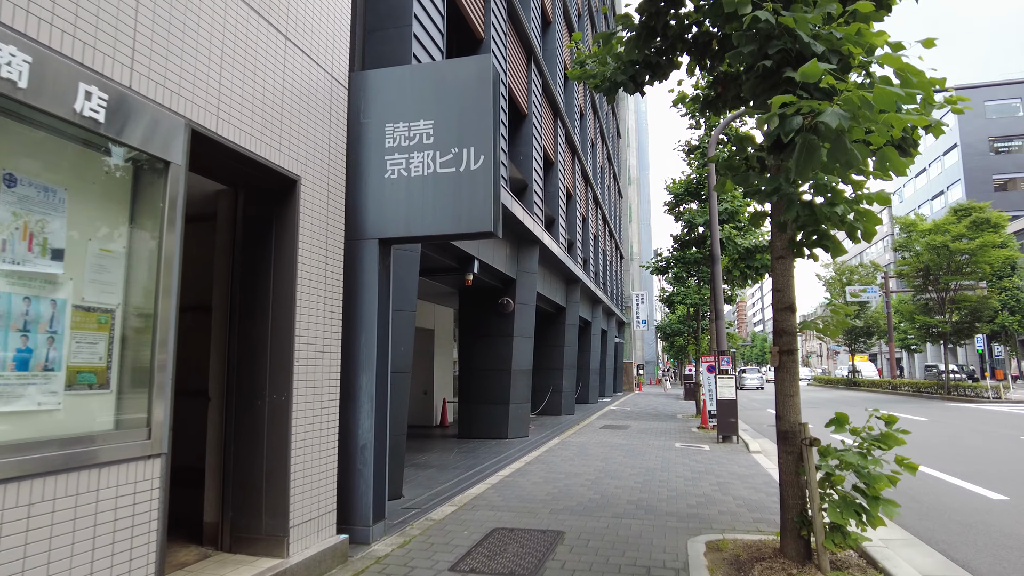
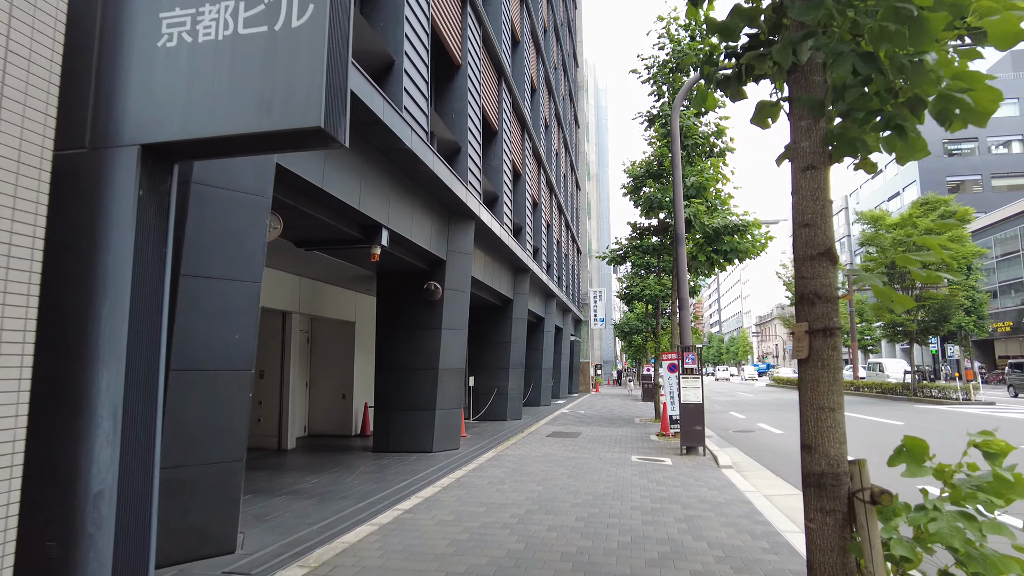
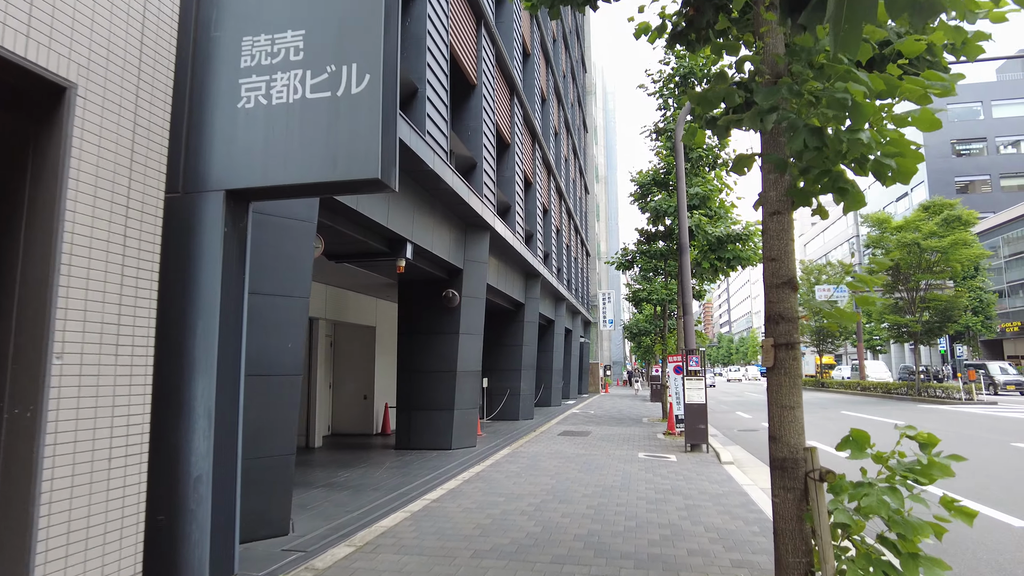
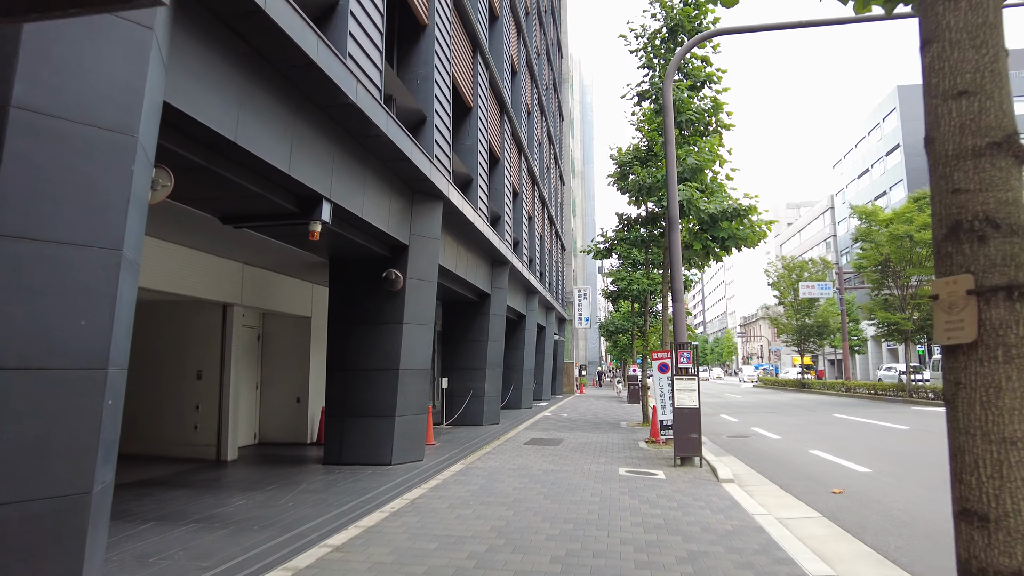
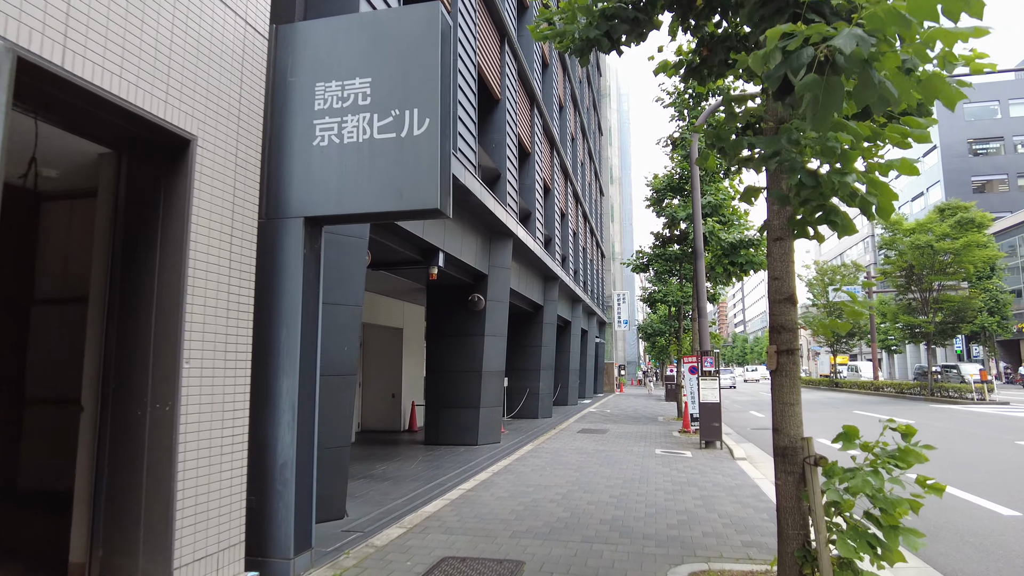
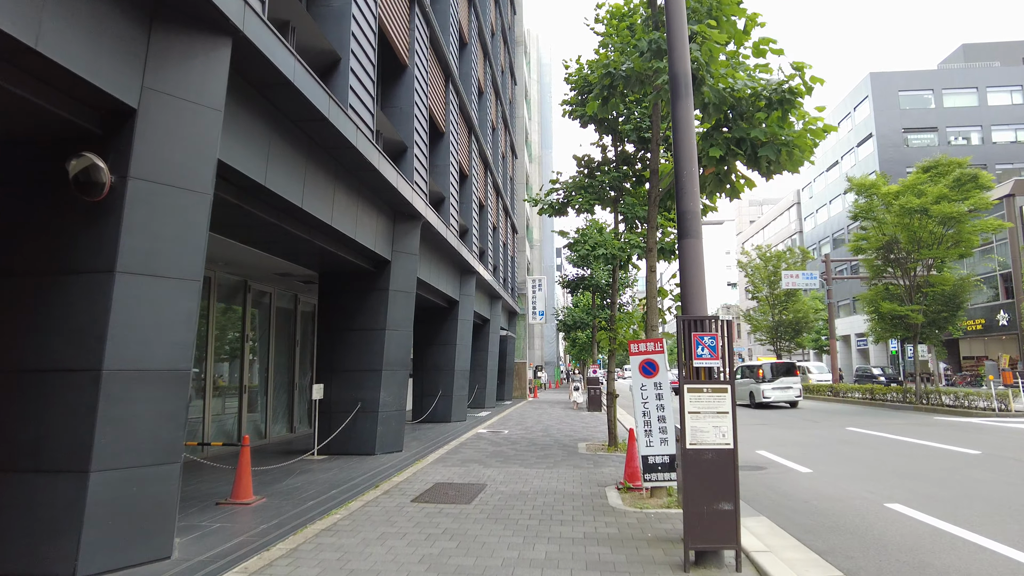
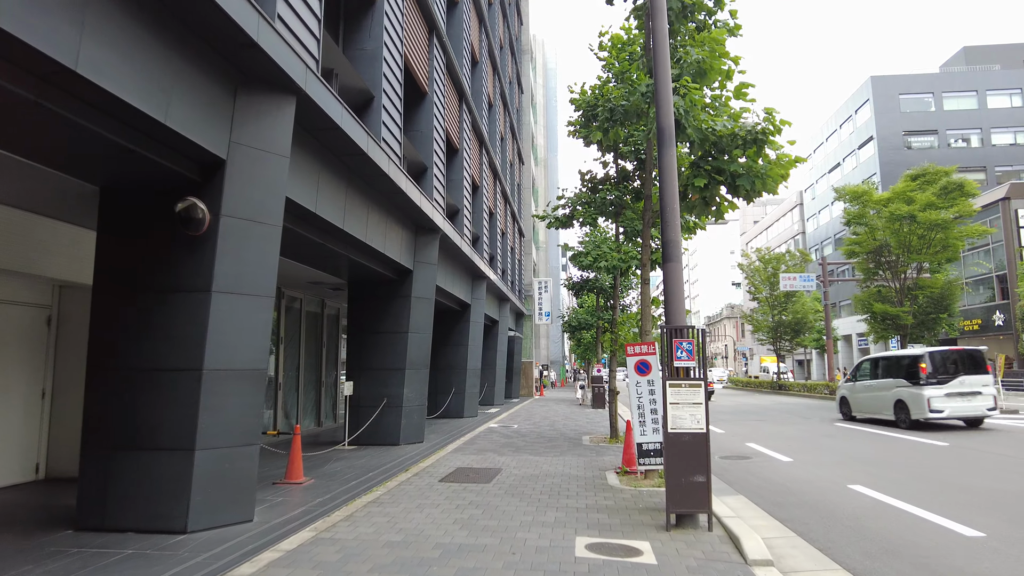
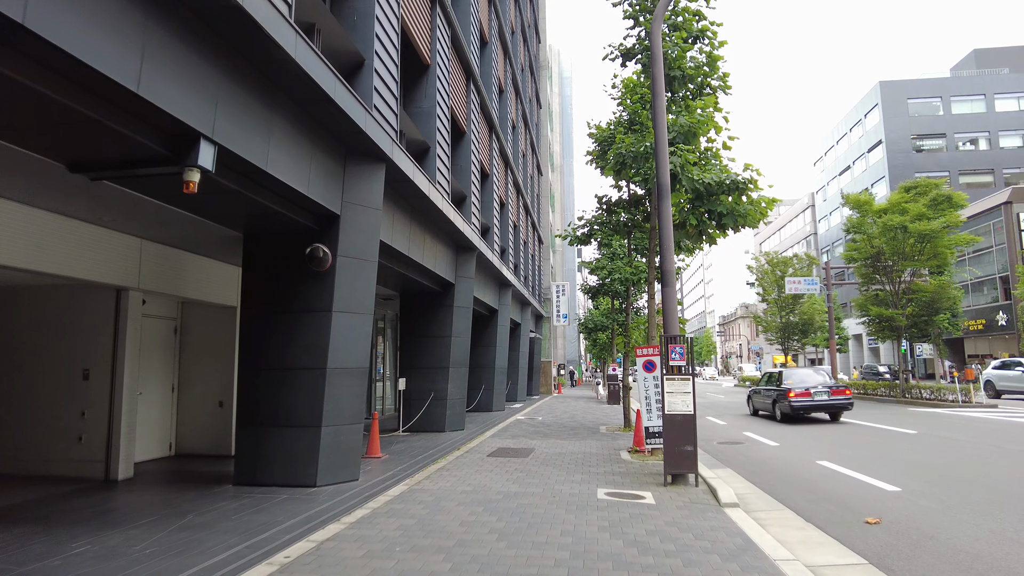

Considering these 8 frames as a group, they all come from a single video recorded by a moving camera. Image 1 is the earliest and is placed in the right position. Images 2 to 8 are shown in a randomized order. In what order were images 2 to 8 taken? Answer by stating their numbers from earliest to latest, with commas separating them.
5, 3, 2, 4, 8, 7, 6
